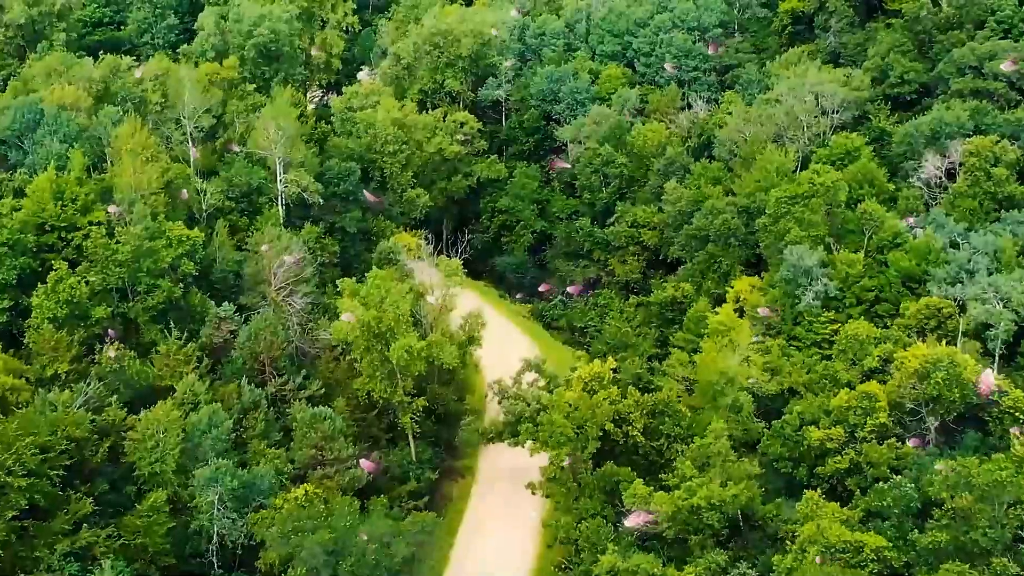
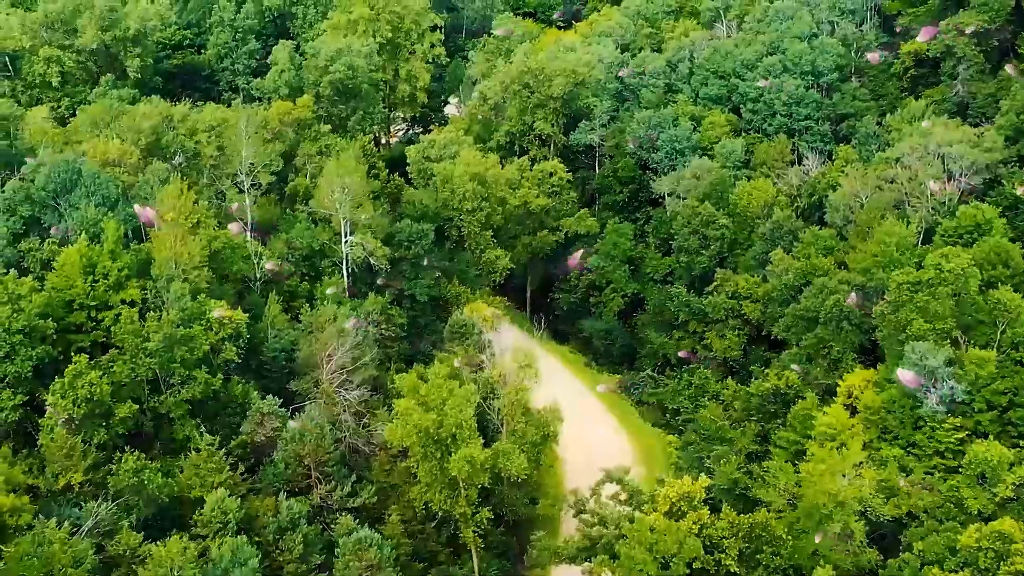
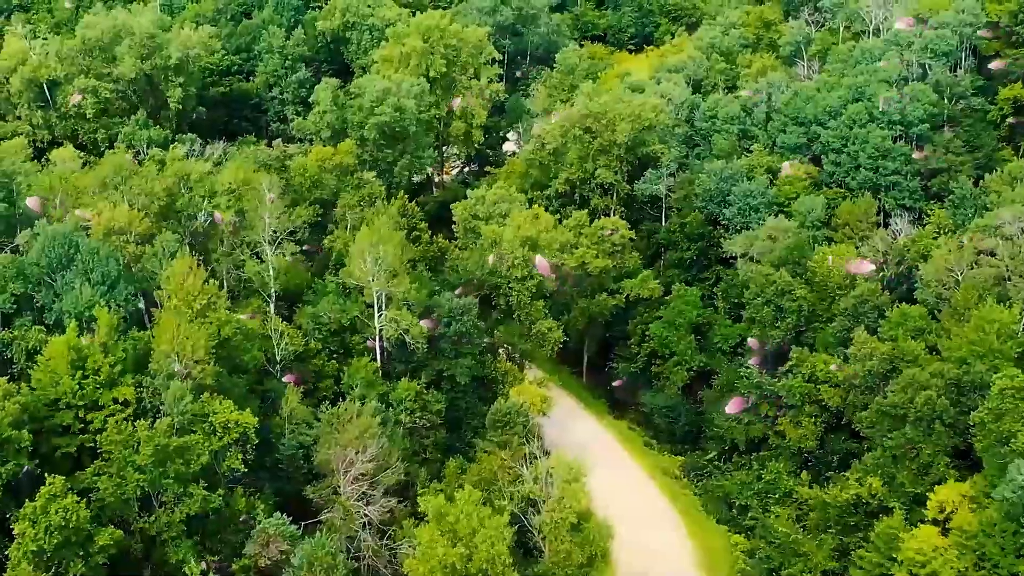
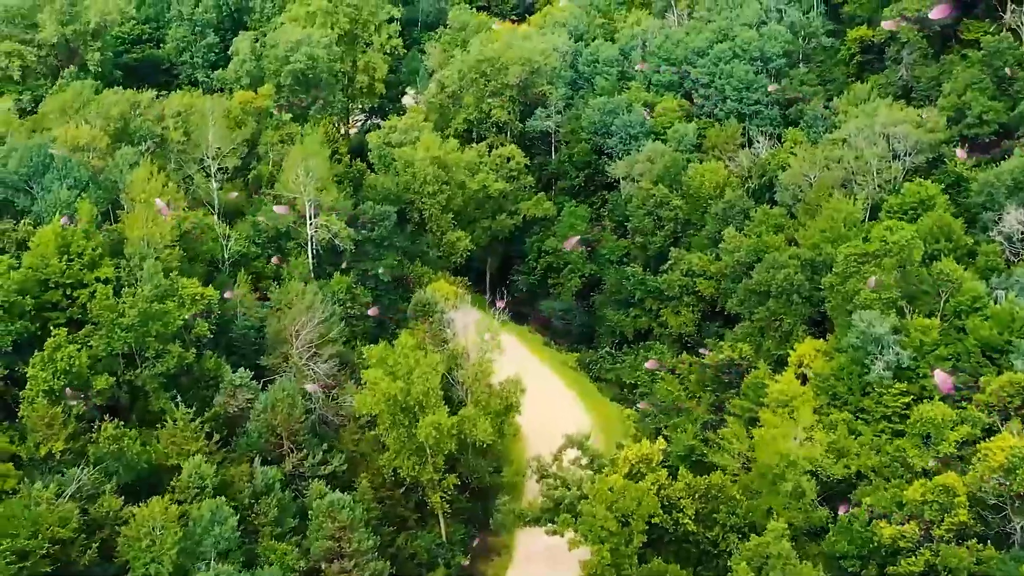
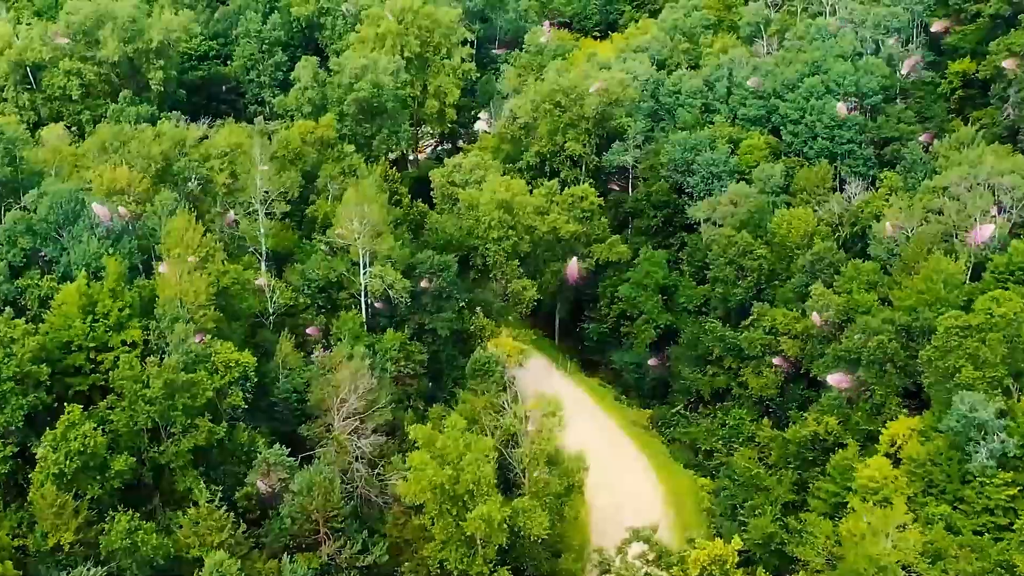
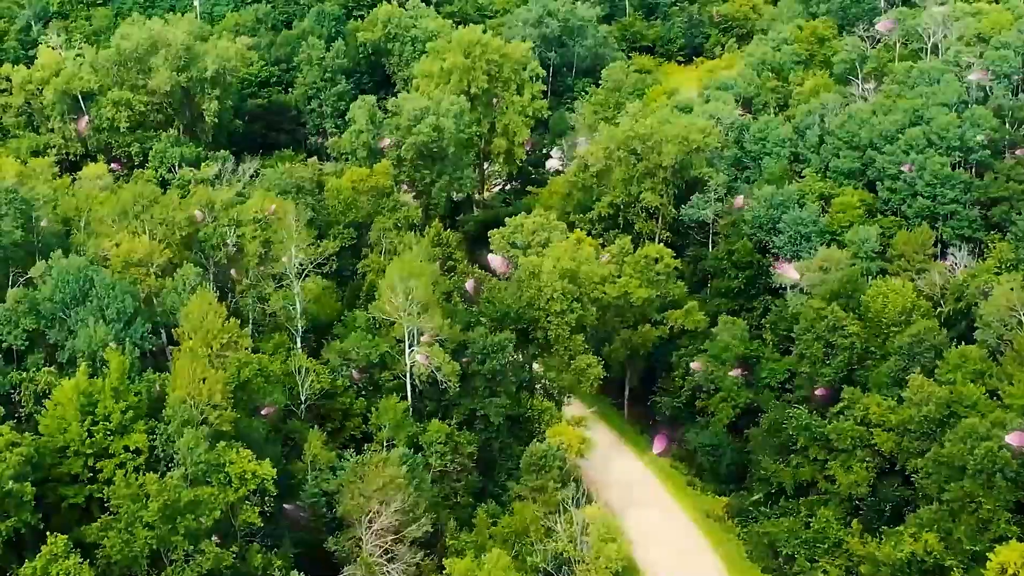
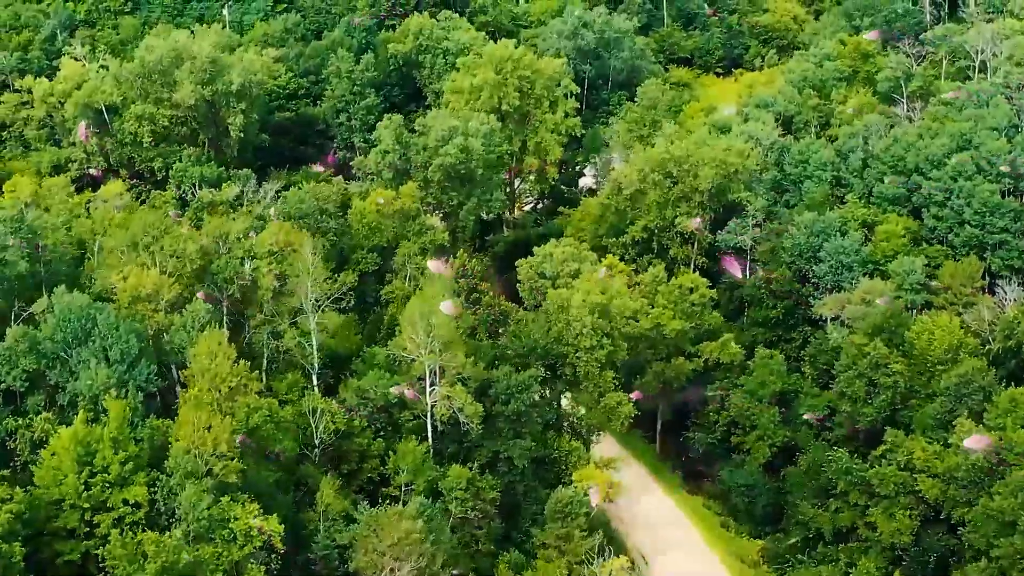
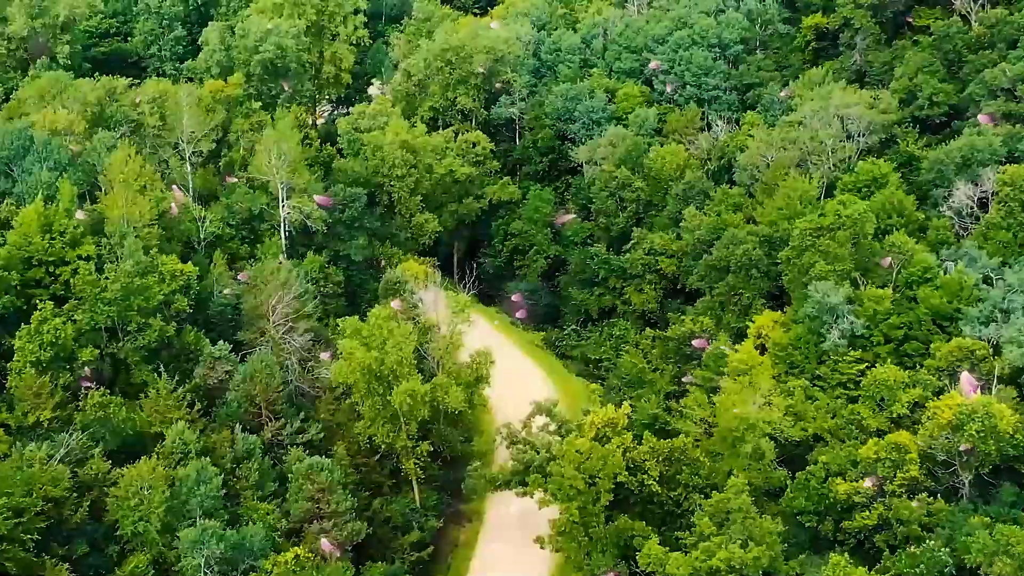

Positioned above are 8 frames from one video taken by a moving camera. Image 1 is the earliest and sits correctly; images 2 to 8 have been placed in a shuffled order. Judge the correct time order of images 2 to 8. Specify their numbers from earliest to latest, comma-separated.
8, 4, 2, 5, 3, 6, 7
